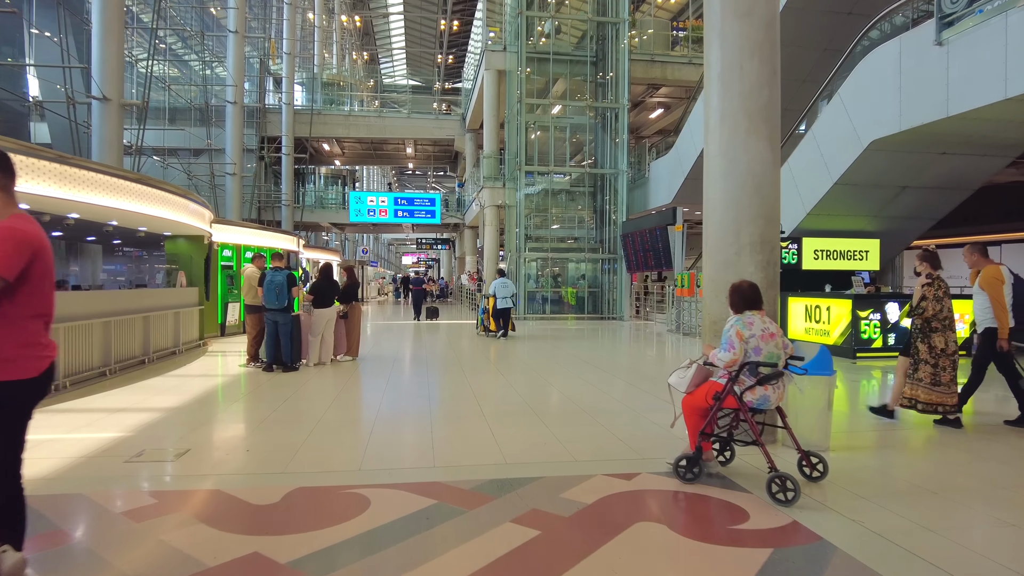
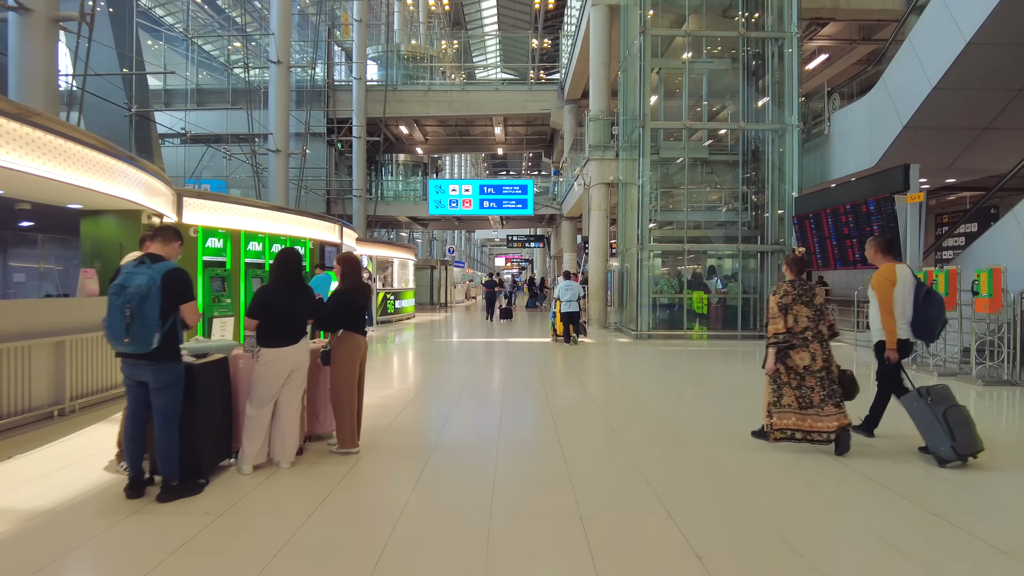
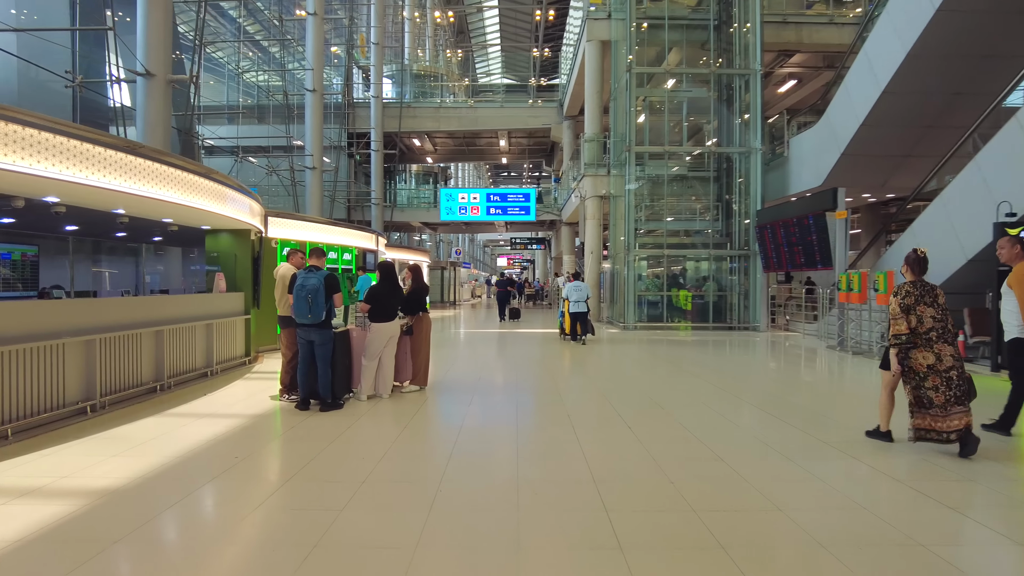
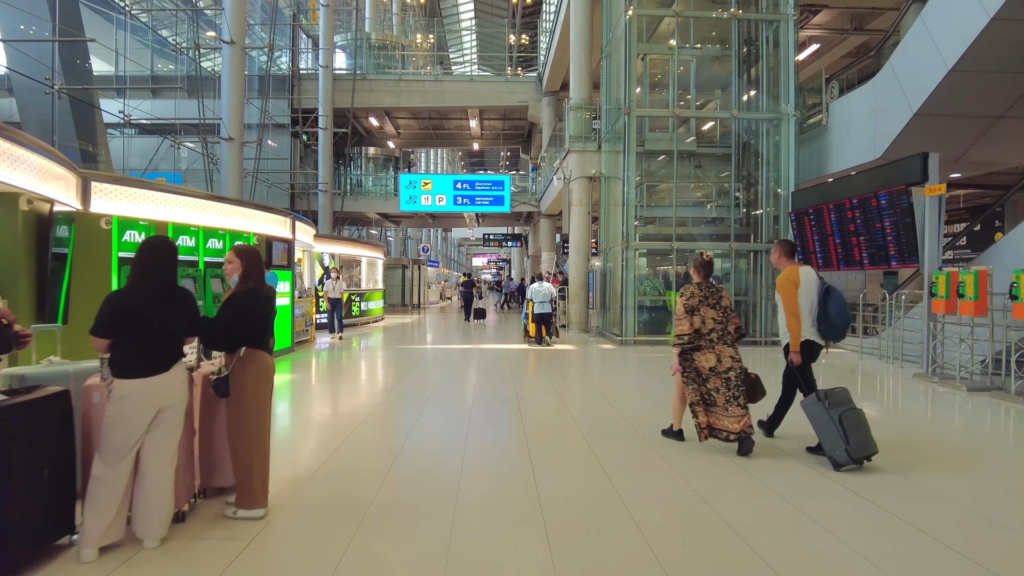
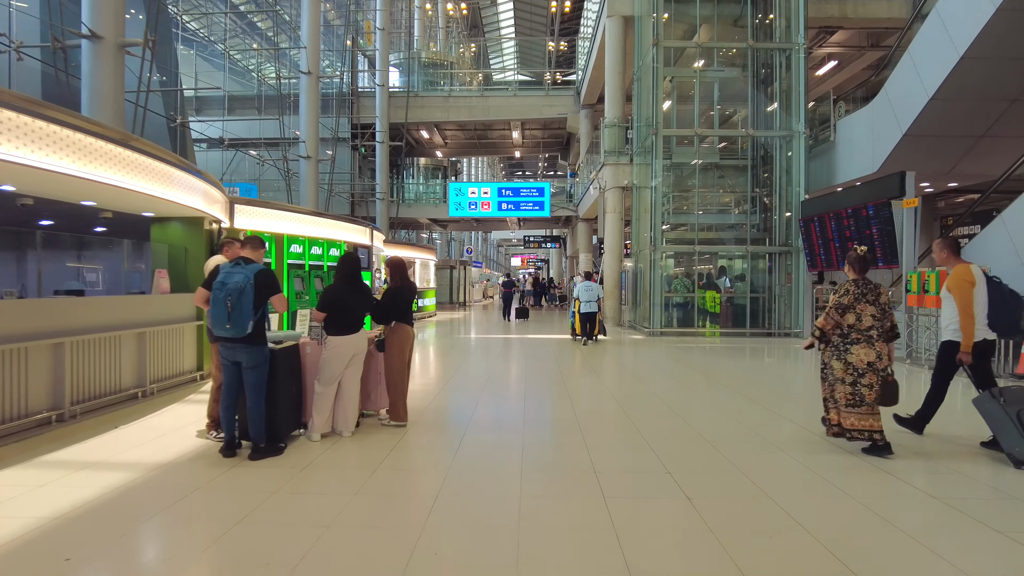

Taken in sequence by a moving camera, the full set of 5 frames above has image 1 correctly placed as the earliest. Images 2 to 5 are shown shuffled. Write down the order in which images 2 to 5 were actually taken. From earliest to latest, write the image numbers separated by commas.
3, 5, 2, 4
